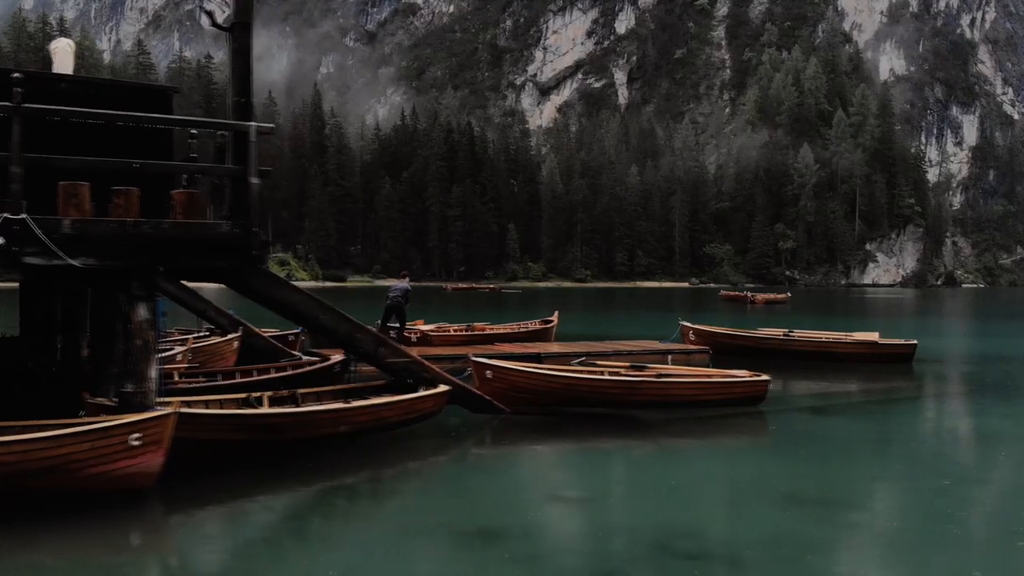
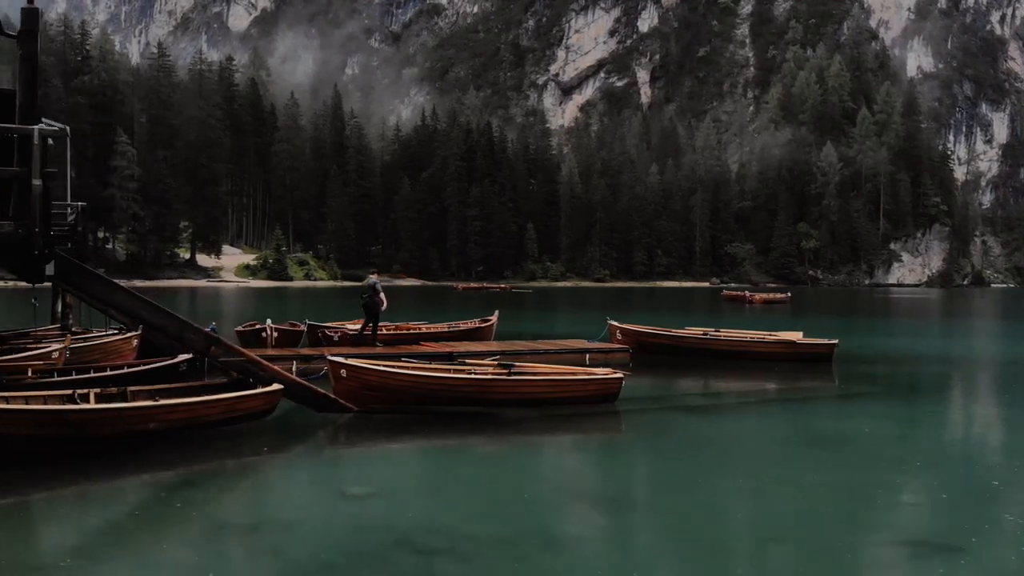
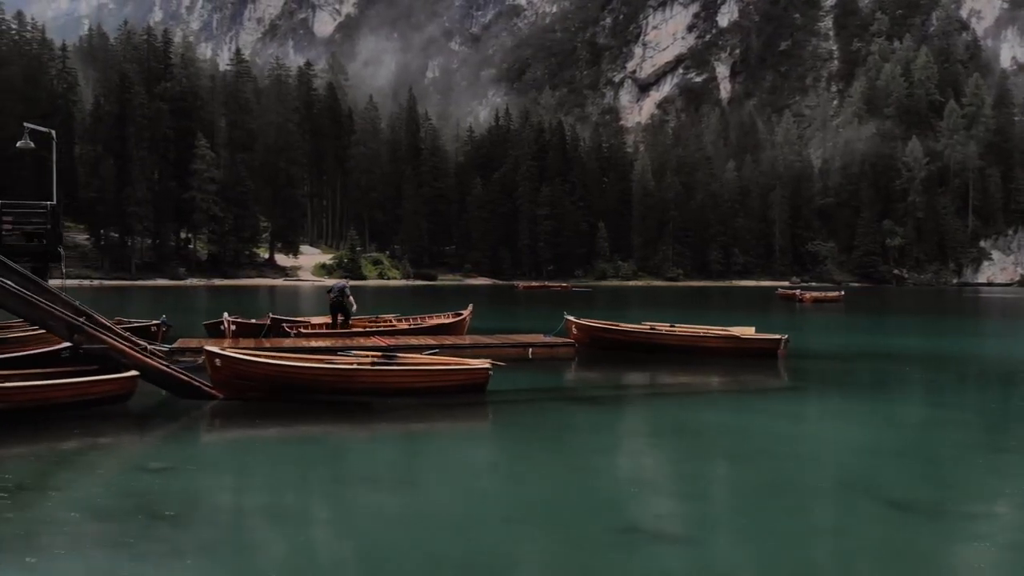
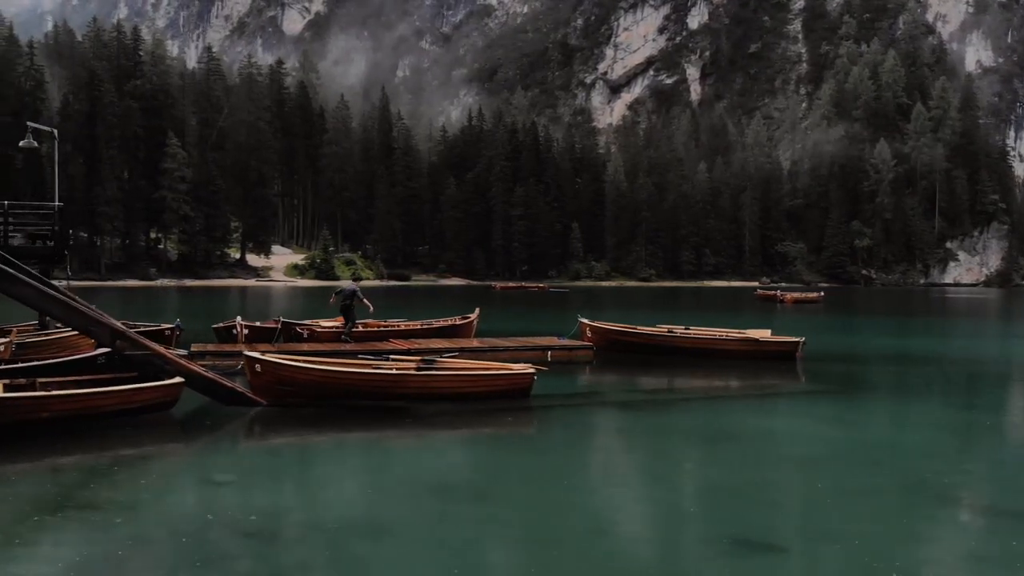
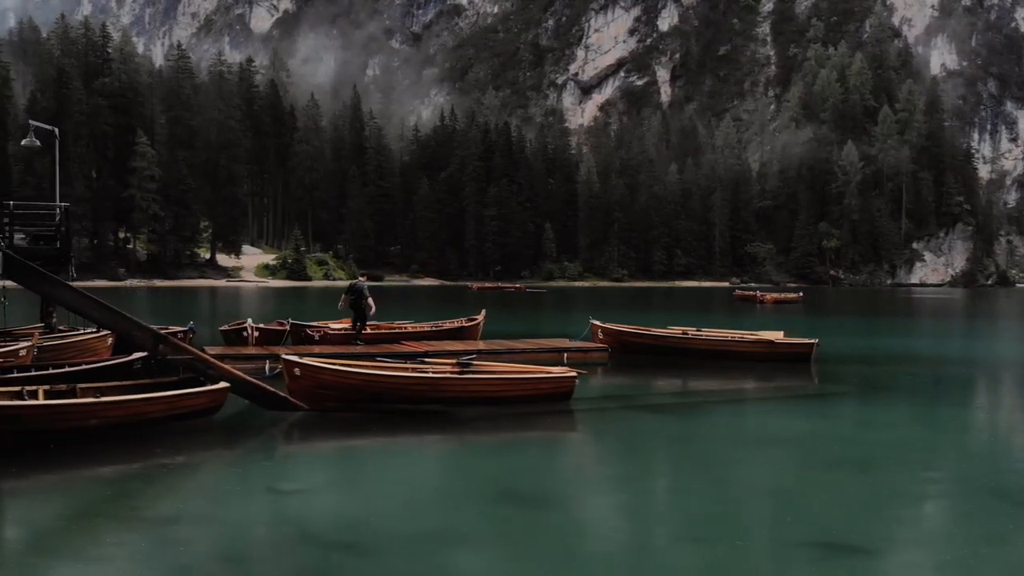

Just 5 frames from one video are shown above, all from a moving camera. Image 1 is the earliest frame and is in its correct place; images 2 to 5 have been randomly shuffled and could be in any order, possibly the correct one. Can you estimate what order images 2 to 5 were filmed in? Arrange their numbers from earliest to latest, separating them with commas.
2, 5, 4, 3
